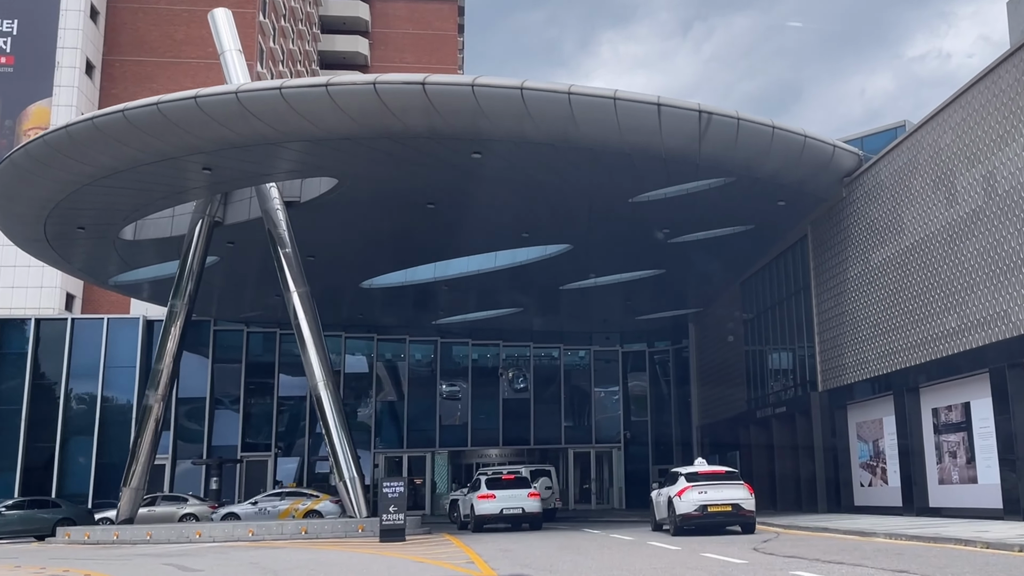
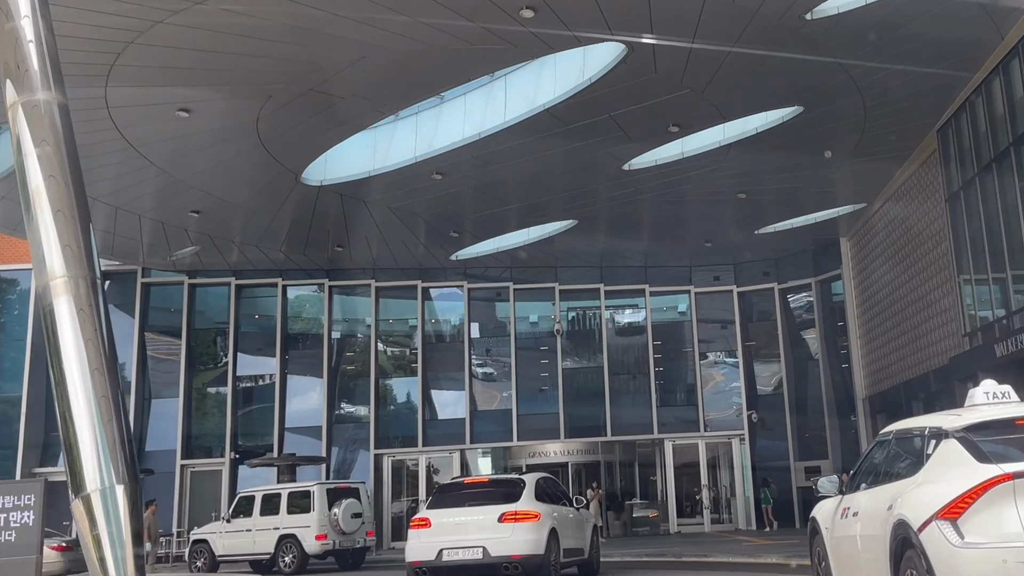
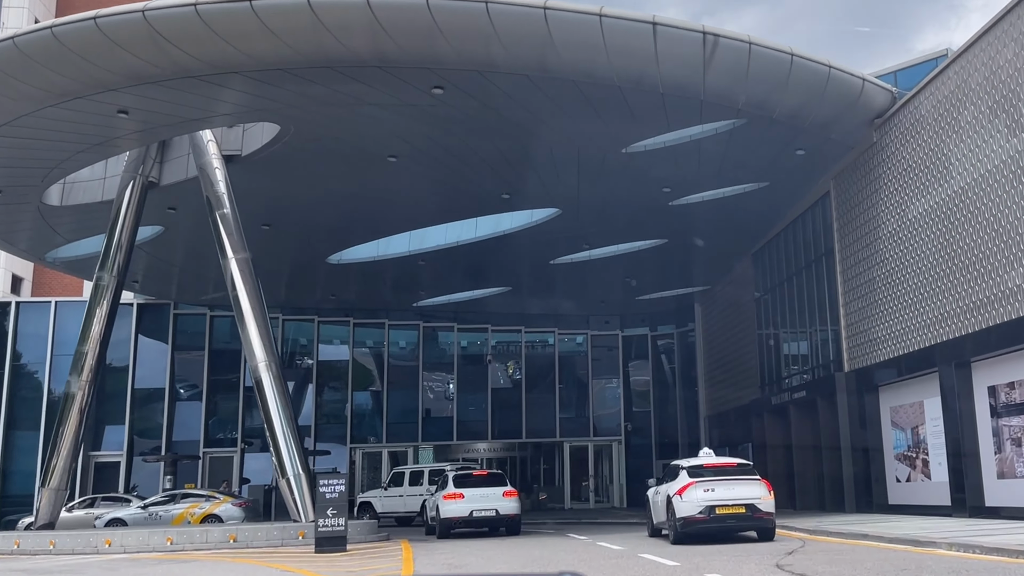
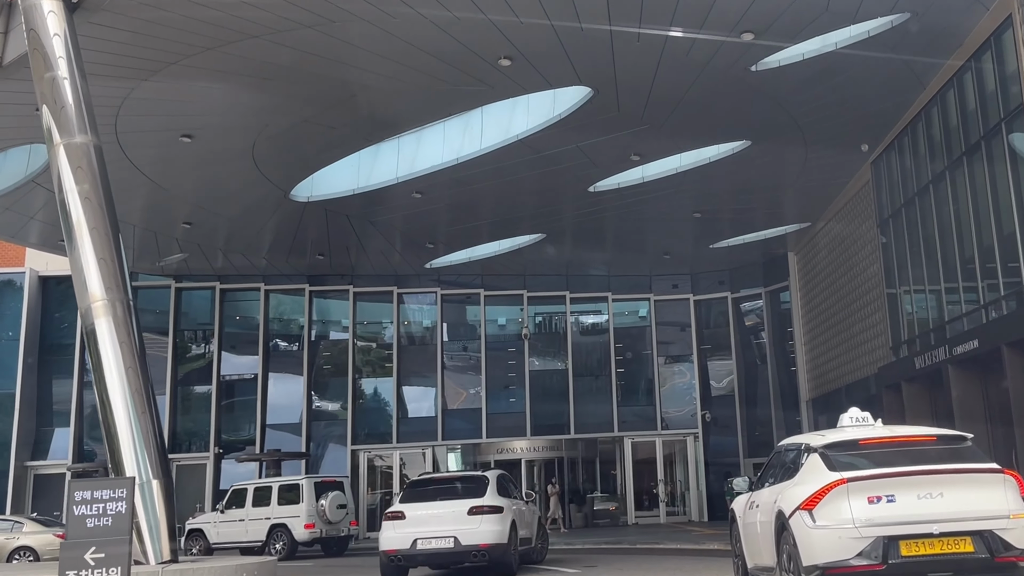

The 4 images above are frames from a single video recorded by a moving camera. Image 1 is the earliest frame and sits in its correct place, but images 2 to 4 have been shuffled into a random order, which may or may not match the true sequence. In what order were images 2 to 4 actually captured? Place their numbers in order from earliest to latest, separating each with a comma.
3, 4, 2
